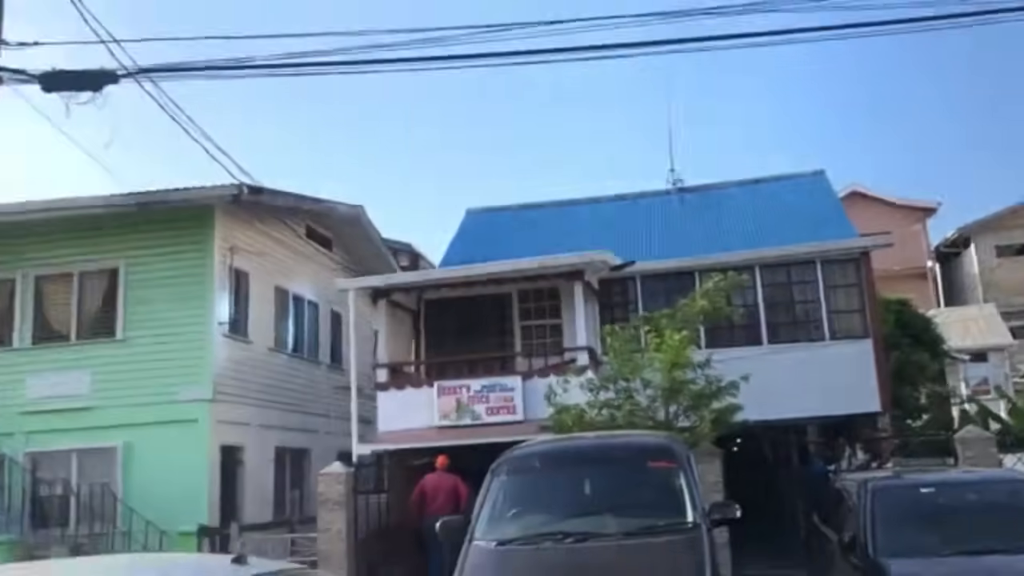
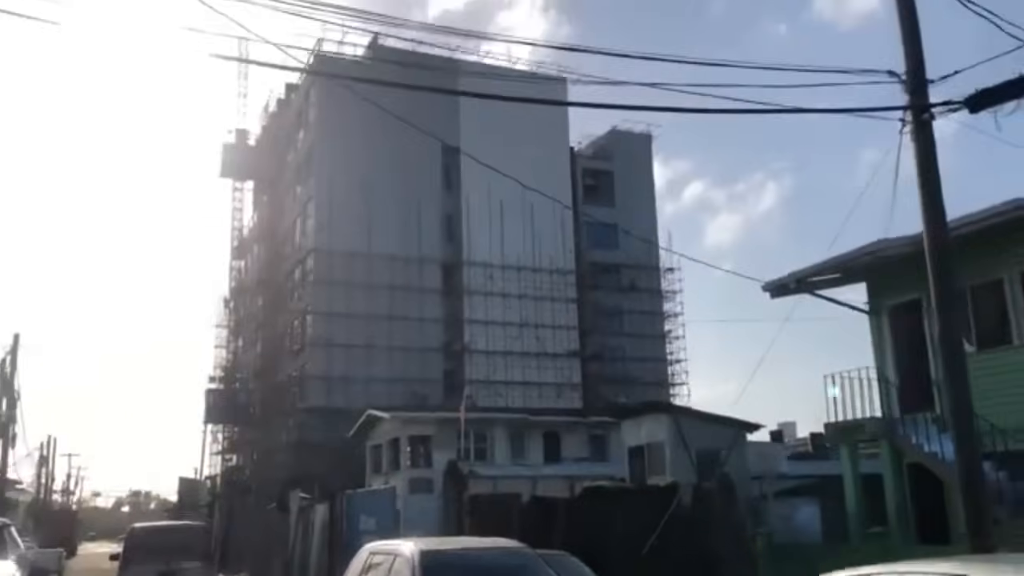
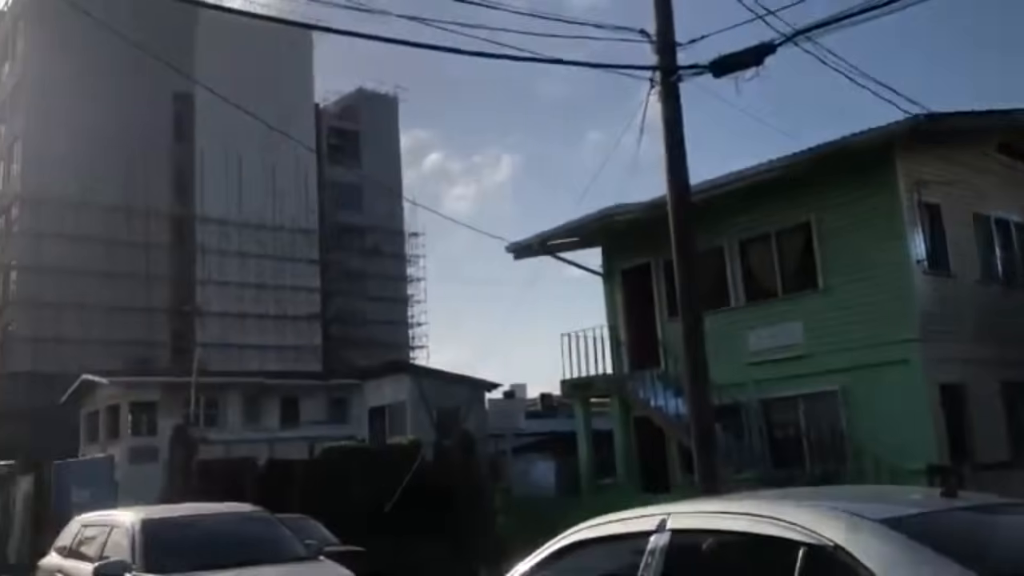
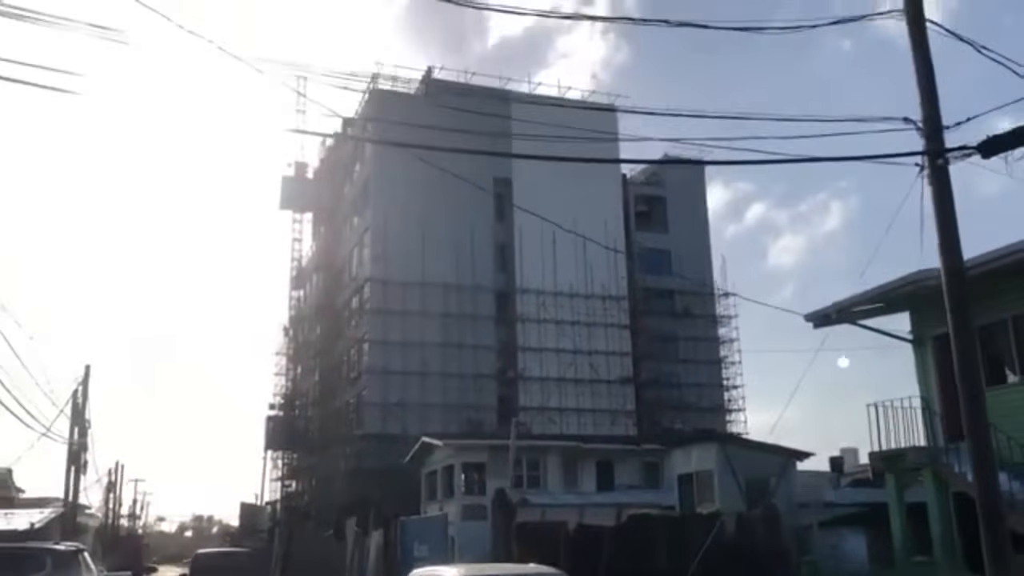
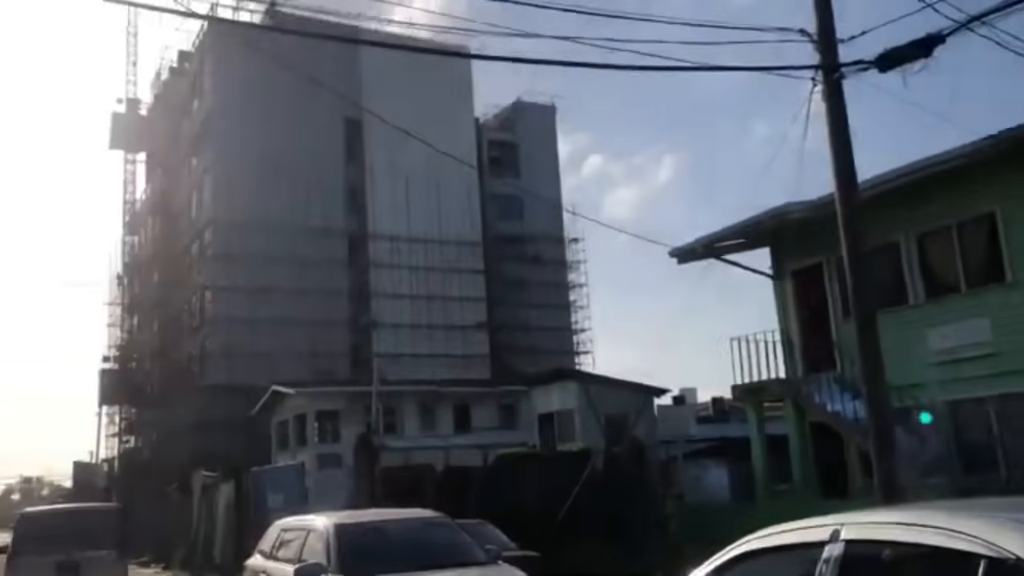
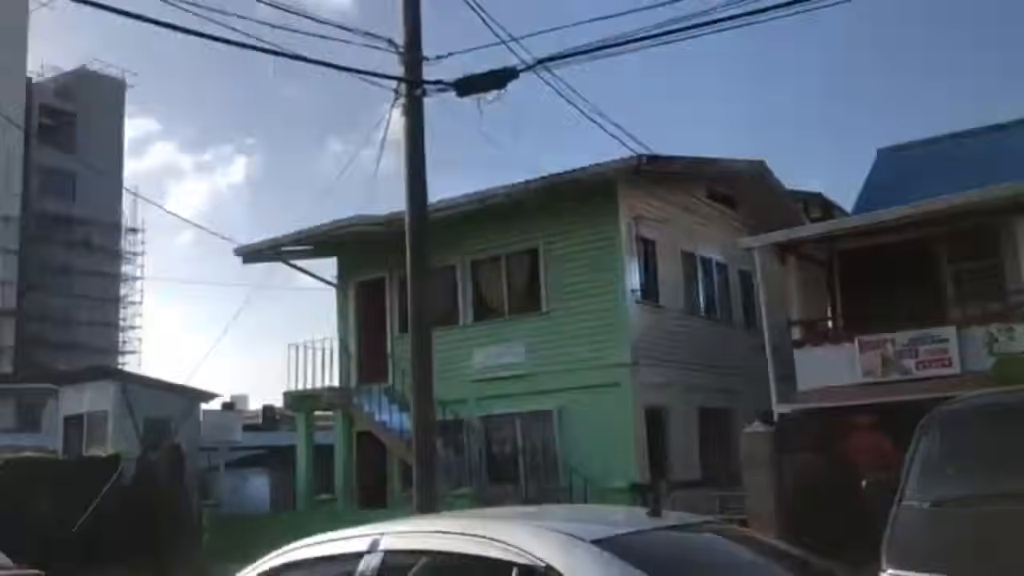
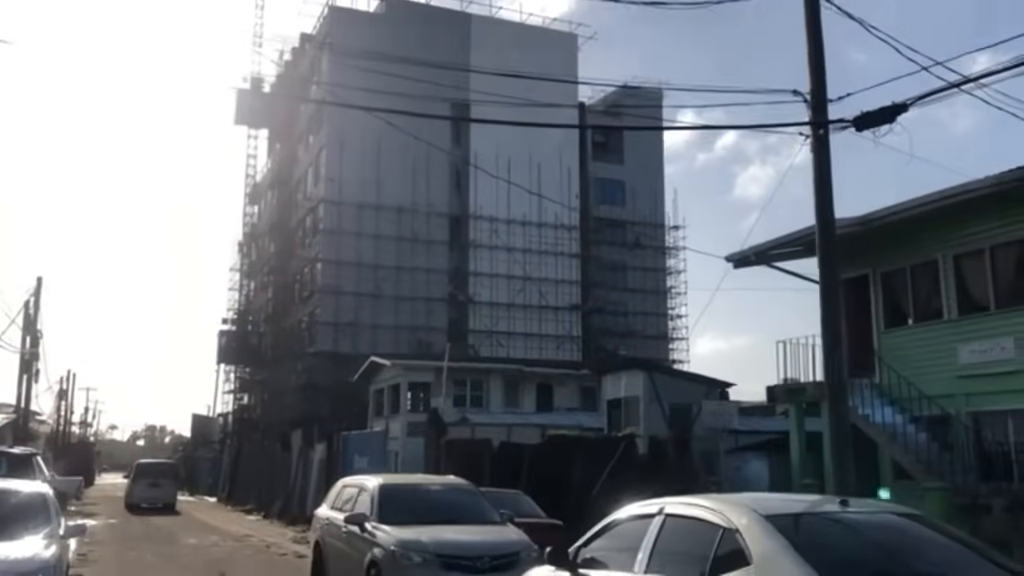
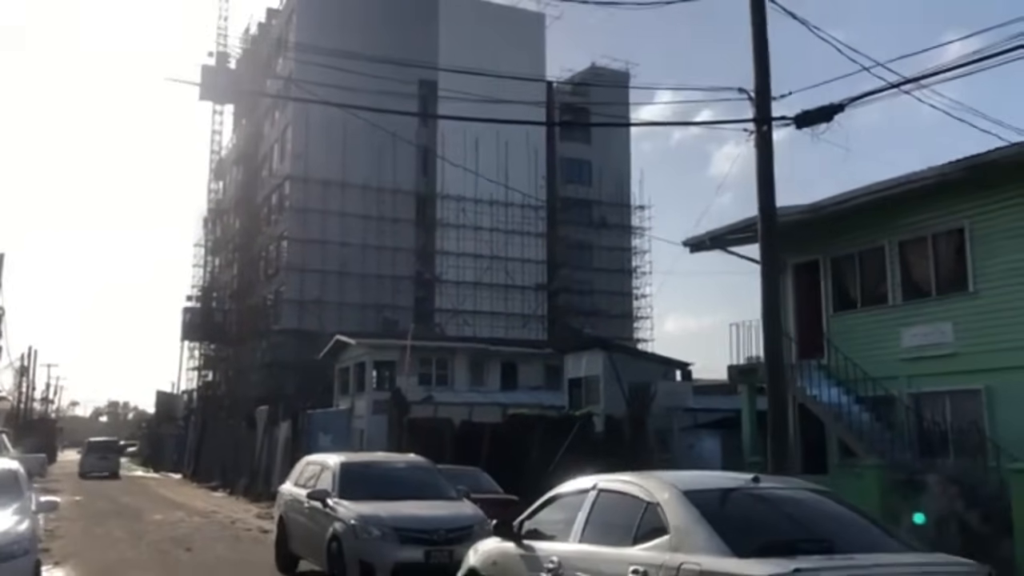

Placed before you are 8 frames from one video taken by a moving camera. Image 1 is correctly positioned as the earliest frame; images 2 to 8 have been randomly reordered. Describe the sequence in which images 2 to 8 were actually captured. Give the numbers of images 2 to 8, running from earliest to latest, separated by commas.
6, 3, 5, 2, 4, 7, 8
